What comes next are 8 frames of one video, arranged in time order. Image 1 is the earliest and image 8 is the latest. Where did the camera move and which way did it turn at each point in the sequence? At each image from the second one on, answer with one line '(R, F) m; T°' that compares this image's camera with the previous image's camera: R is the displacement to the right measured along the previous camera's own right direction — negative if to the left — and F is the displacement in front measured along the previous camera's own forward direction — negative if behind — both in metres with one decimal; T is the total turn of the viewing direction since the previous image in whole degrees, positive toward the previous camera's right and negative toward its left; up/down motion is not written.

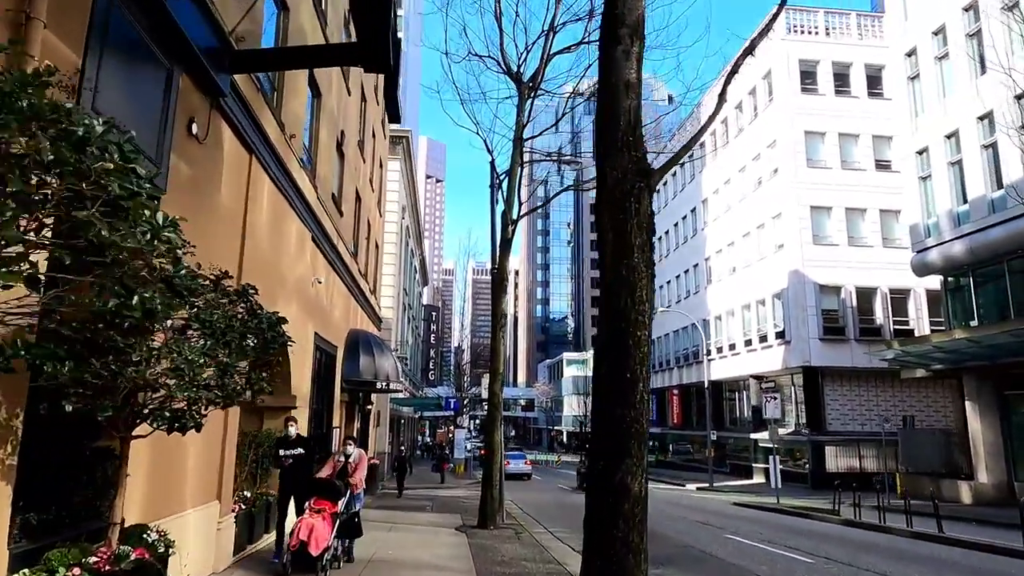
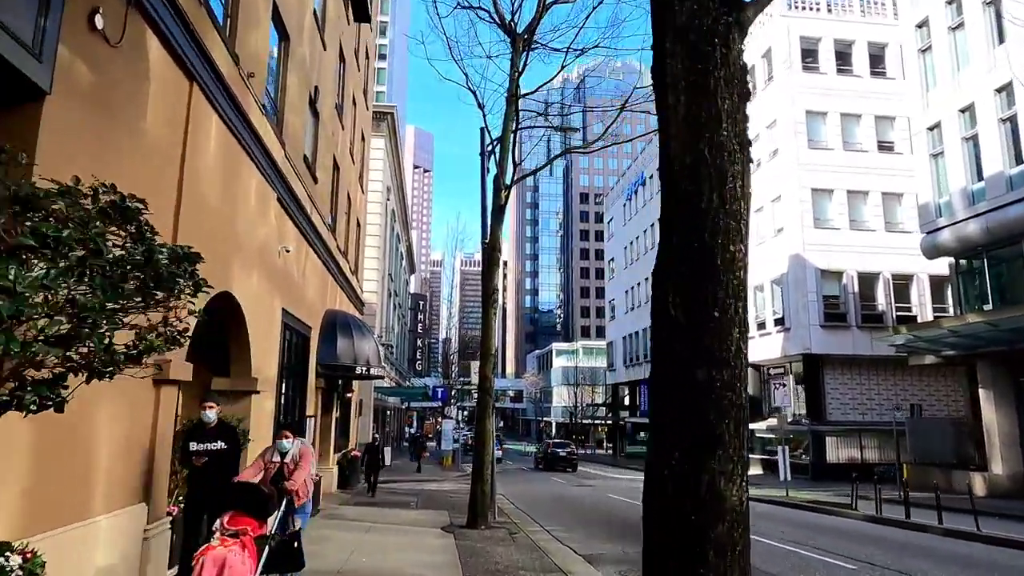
(-0.1, +1.5) m; +1°
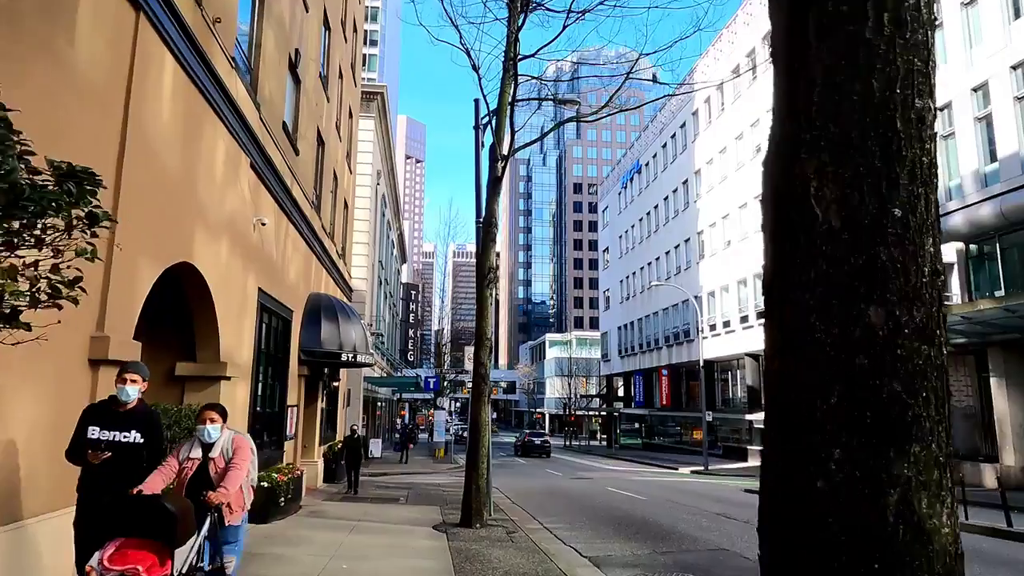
(-0.1, +1.0) m; +1°
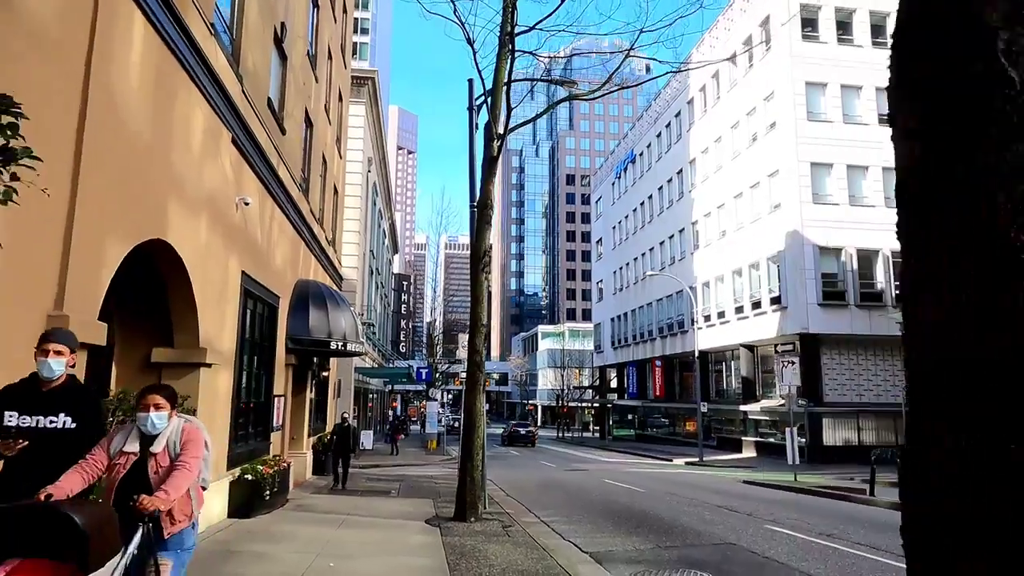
(-0.1, +0.5) m; +1°
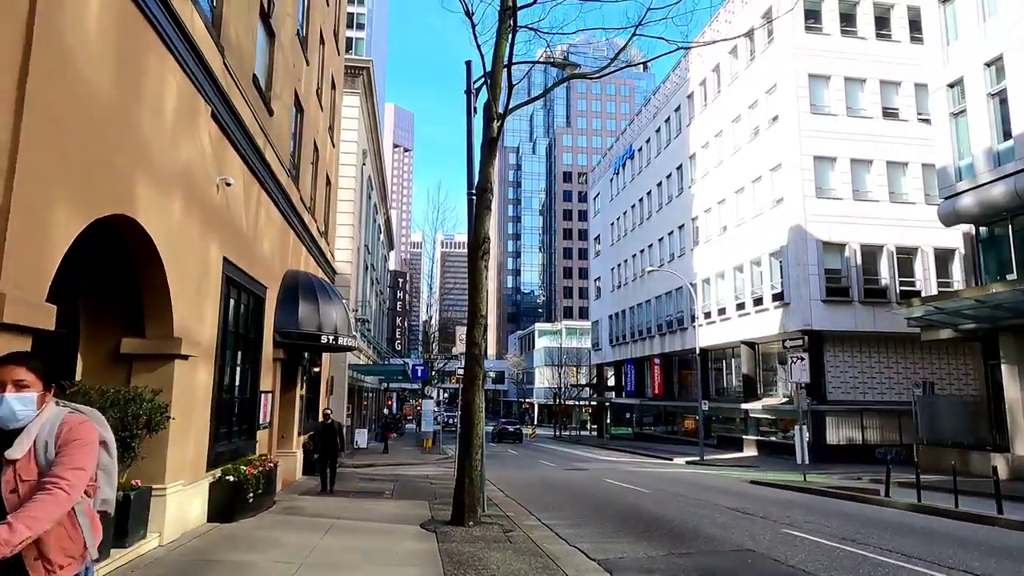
(-0.1, +0.7) m; 0°
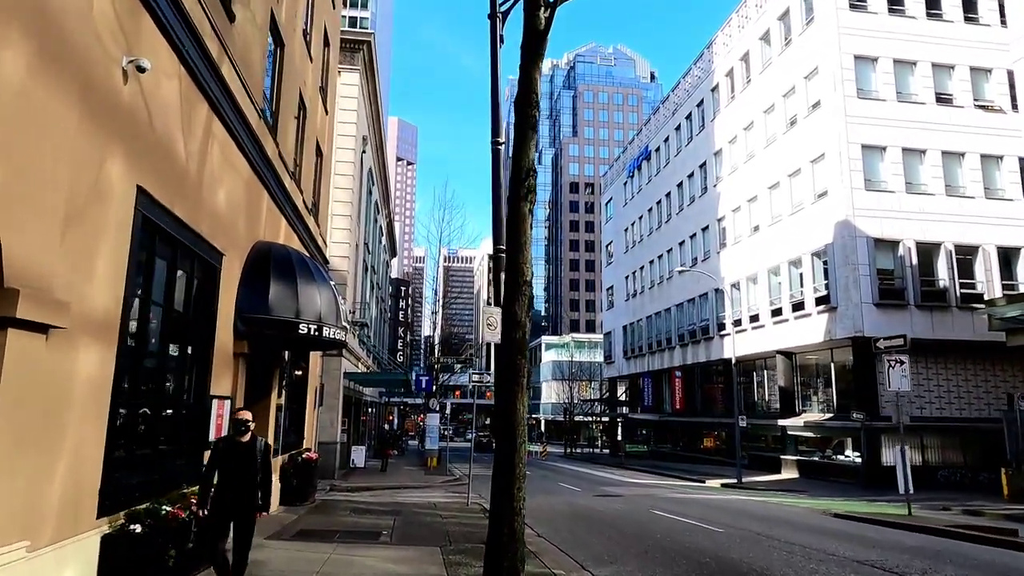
(-0.6, +3.4) m; 0°
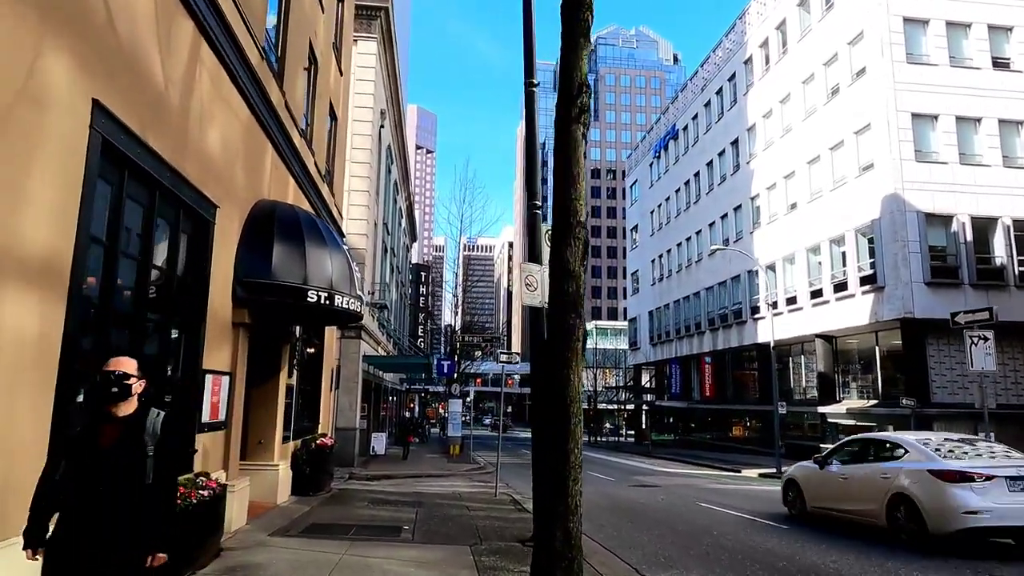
(-0.3, +1.4) m; -2°
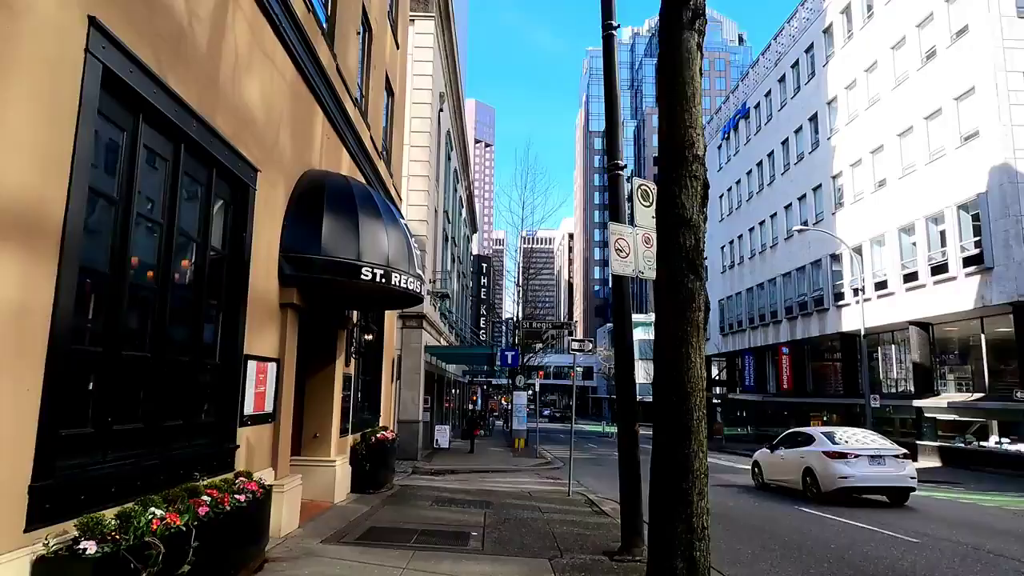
(-0.2, +1.2) m; -5°
